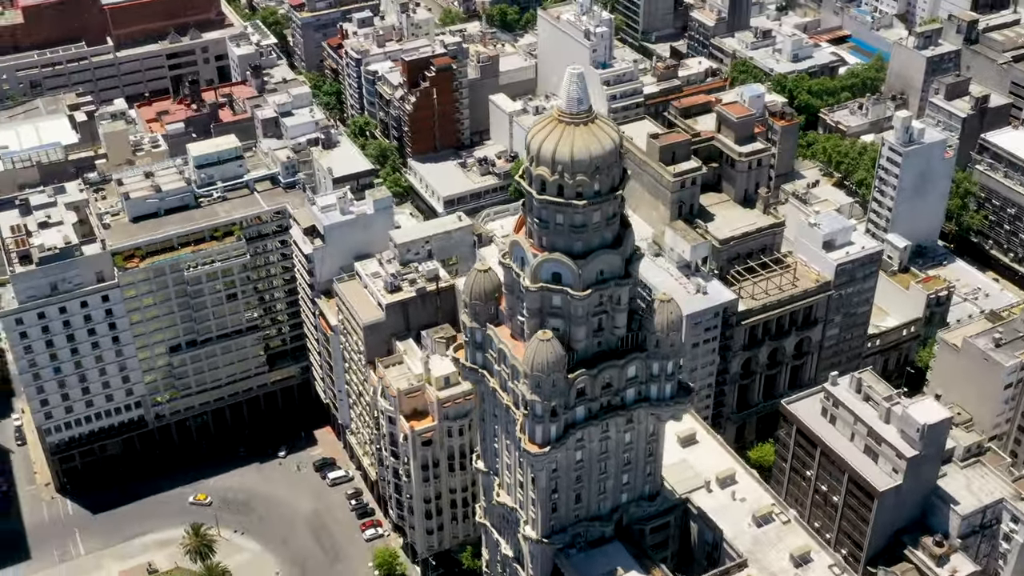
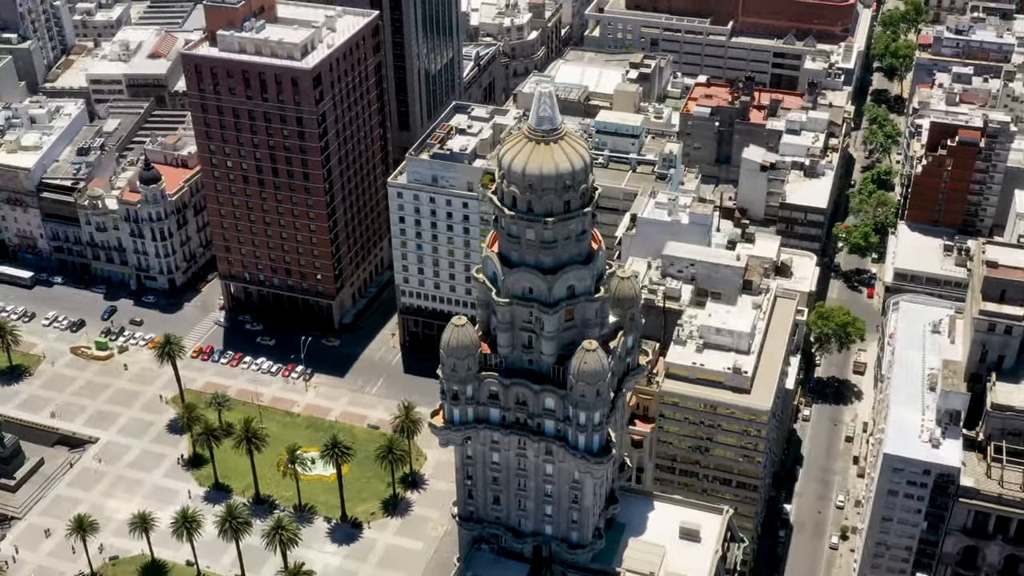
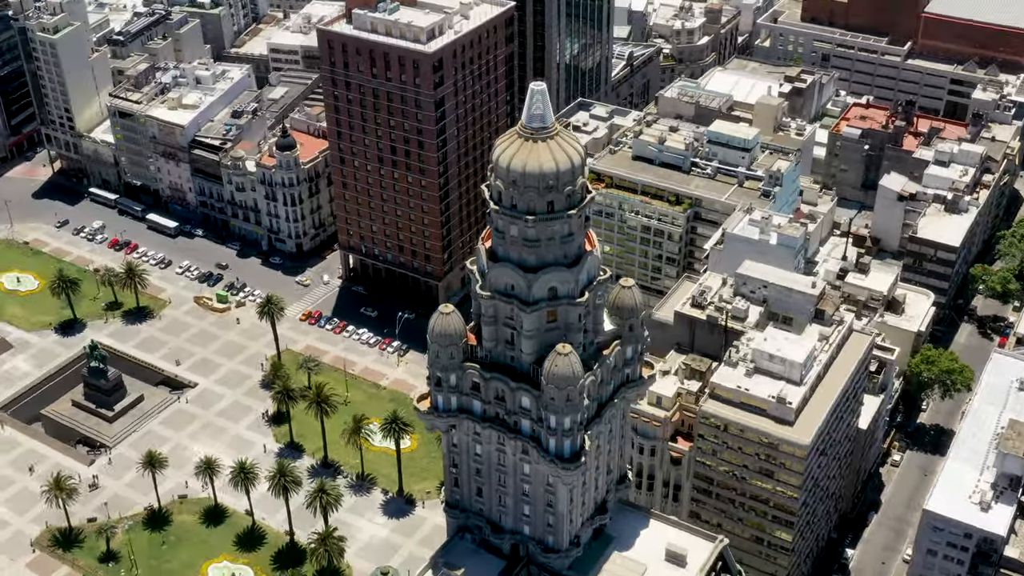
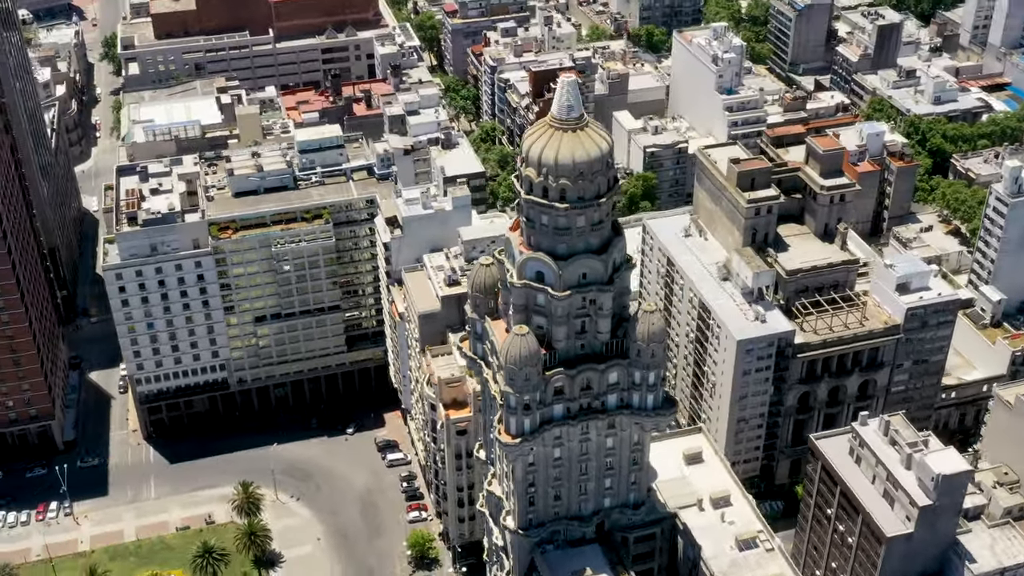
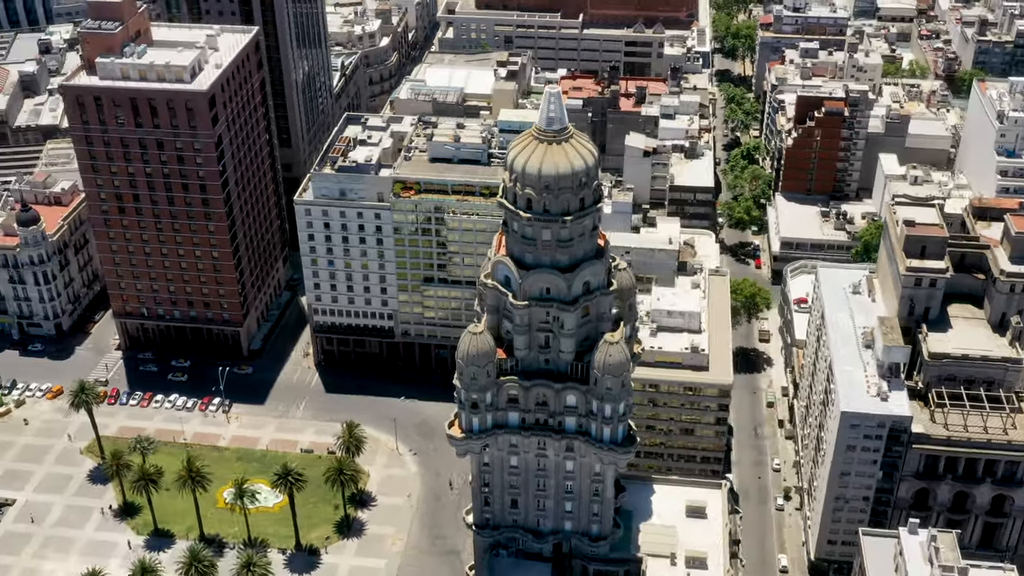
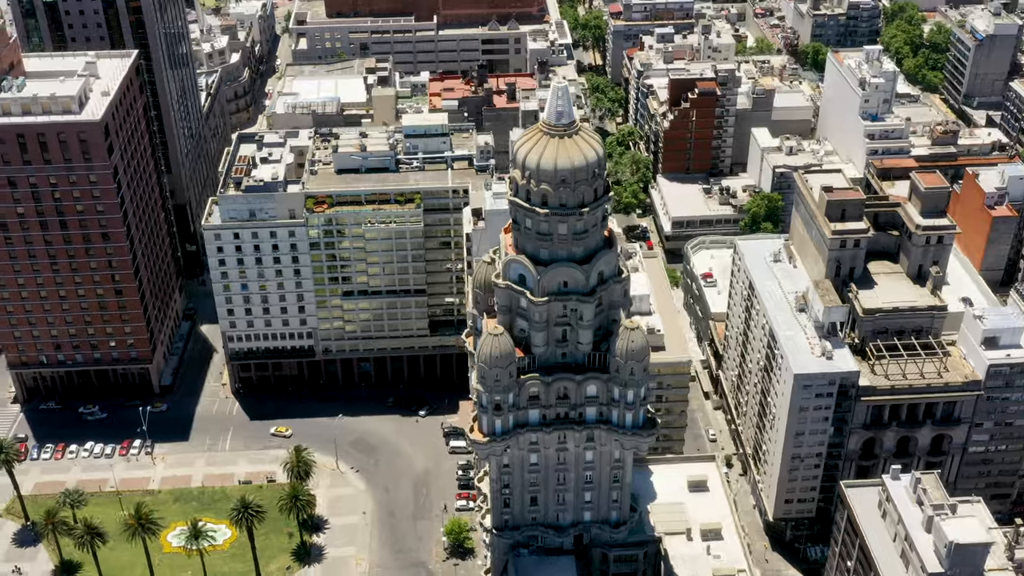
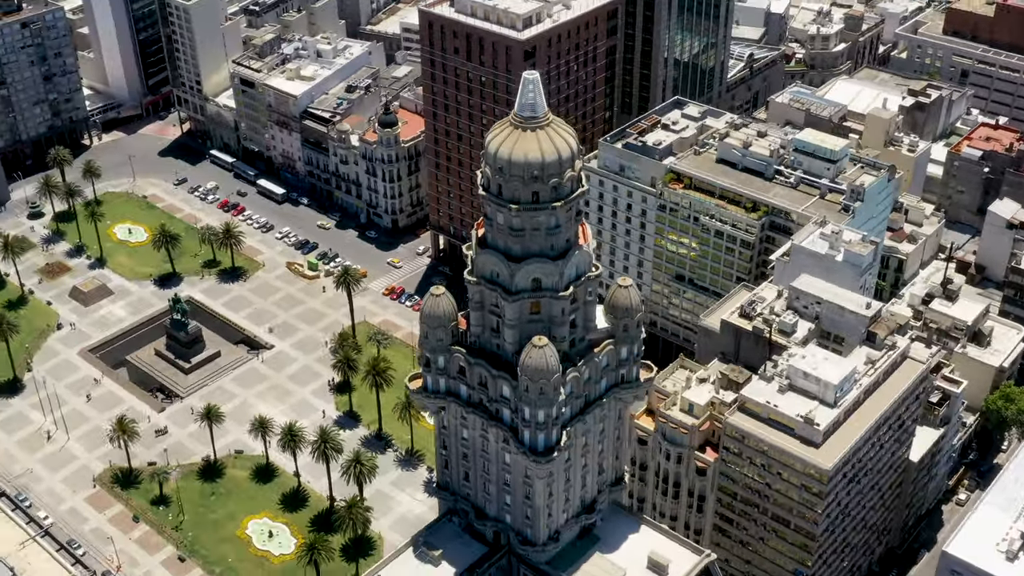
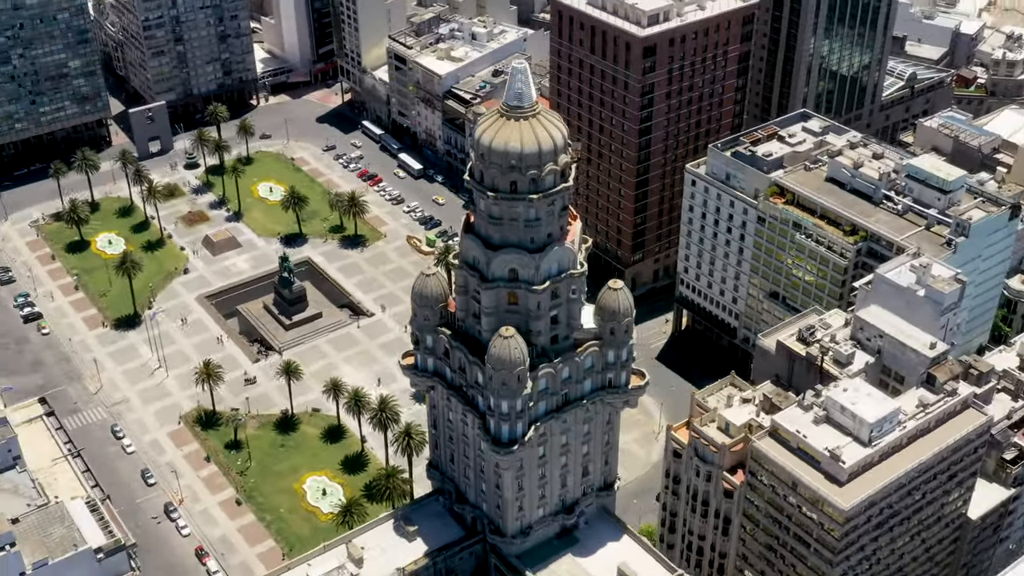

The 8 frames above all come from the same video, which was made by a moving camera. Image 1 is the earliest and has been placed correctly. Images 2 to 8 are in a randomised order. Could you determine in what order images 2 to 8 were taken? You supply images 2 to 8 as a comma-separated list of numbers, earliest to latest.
4, 6, 5, 2, 3, 7, 8
